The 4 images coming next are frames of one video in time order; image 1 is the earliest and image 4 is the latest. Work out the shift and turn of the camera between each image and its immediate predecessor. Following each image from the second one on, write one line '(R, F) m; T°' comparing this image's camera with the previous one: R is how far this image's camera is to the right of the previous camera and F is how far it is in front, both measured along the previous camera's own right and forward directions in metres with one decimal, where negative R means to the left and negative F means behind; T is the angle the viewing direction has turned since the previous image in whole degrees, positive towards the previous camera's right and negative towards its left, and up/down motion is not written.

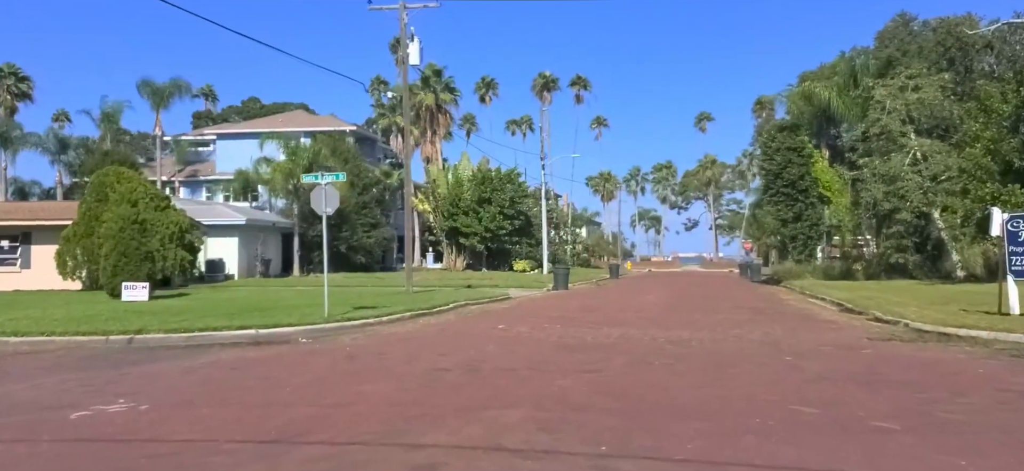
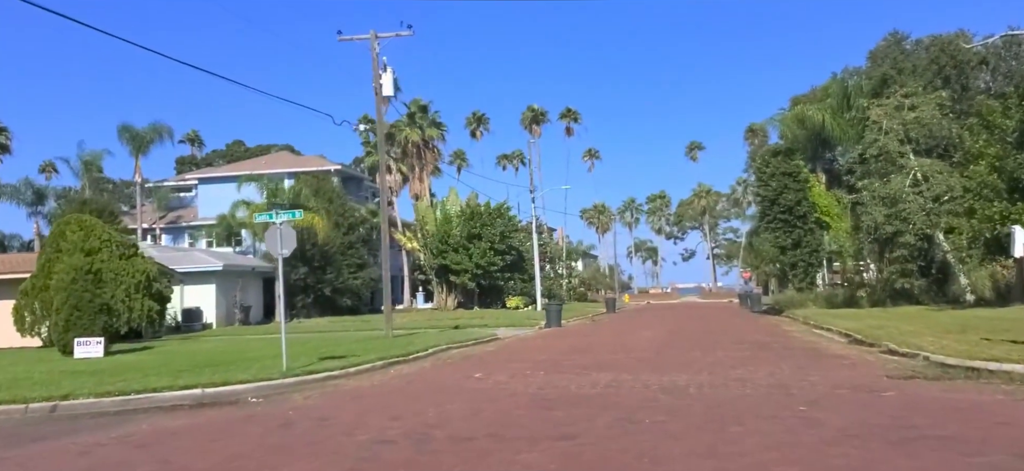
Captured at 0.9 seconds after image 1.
(+0.4, +1.5) m; 0°
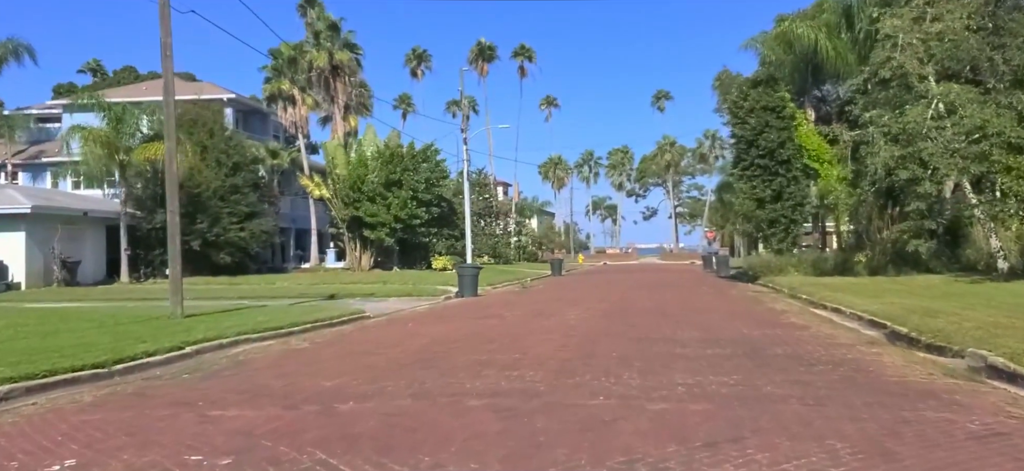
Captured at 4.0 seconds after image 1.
(+2.2, +8.8) m; +2°
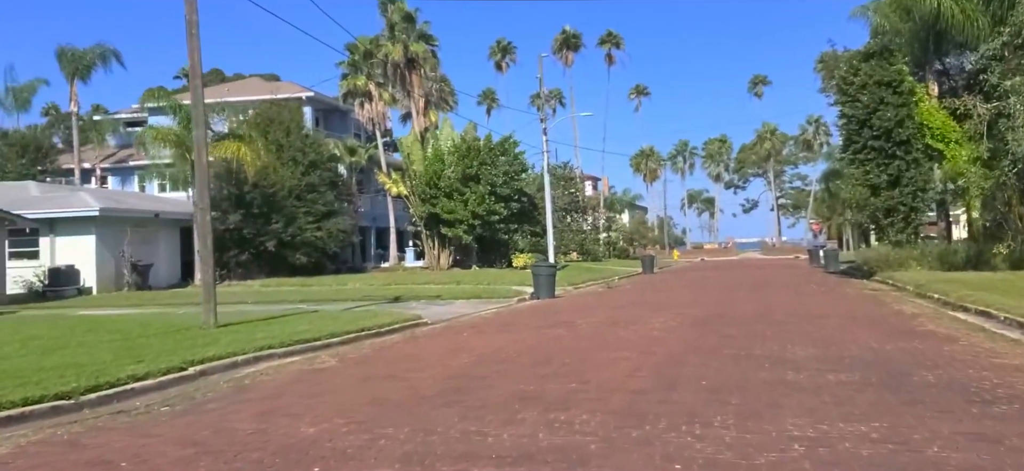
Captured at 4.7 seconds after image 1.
(+0.4, +2.5) m; -7°
